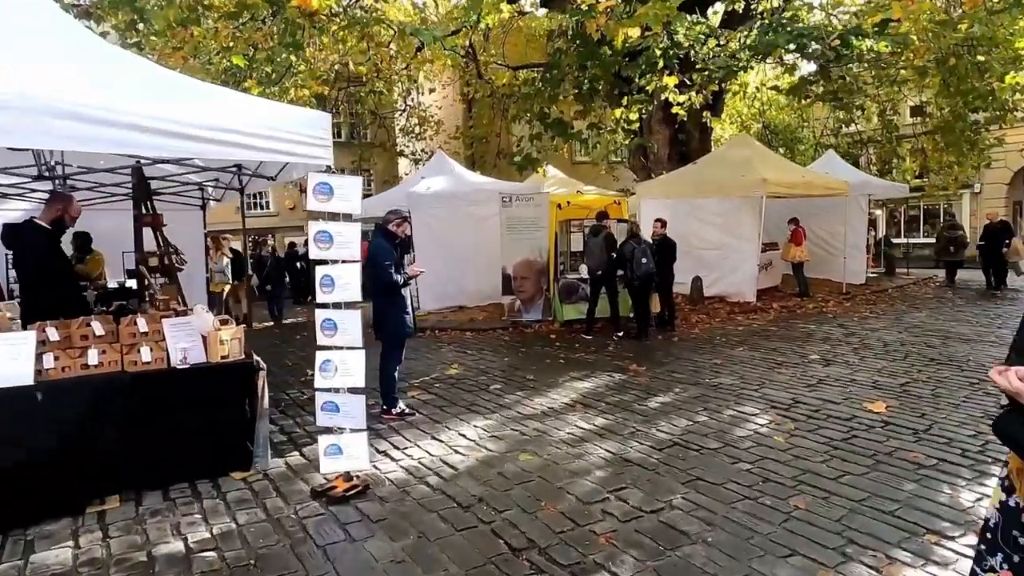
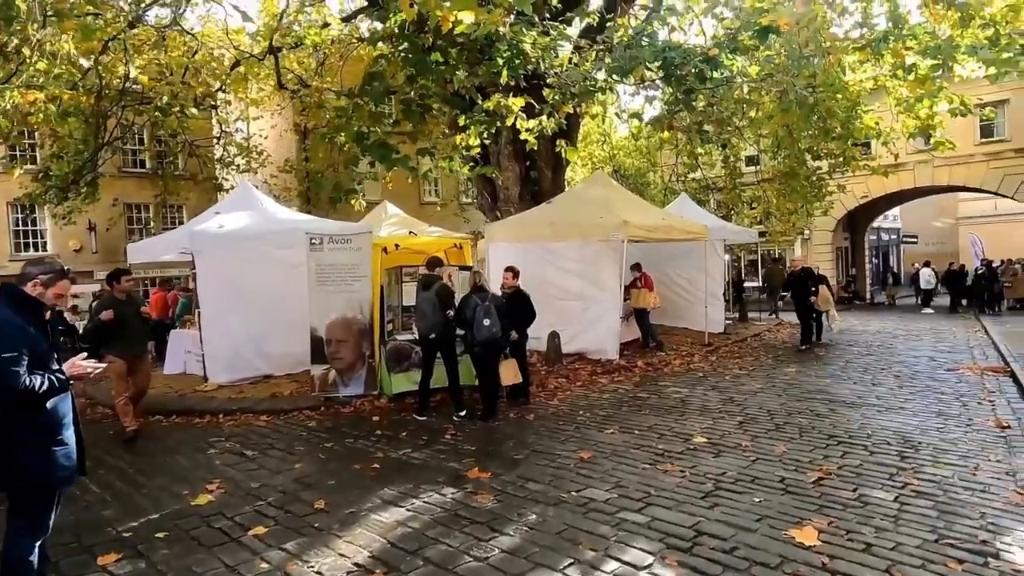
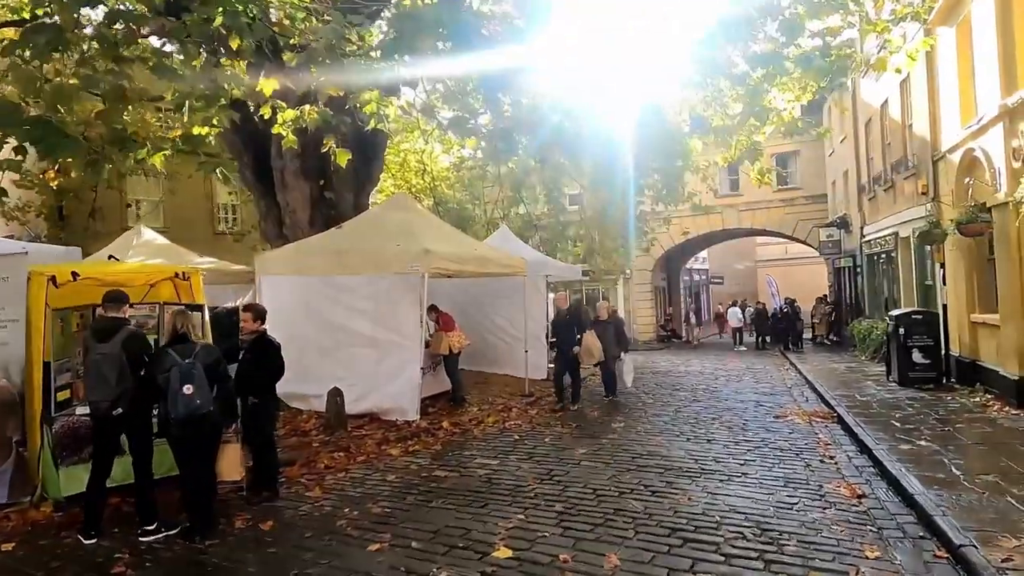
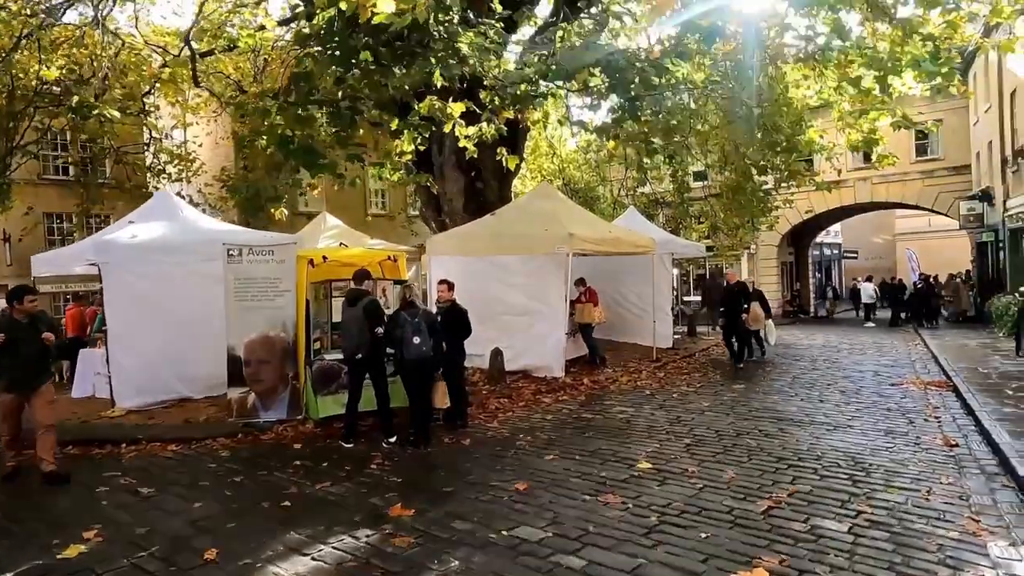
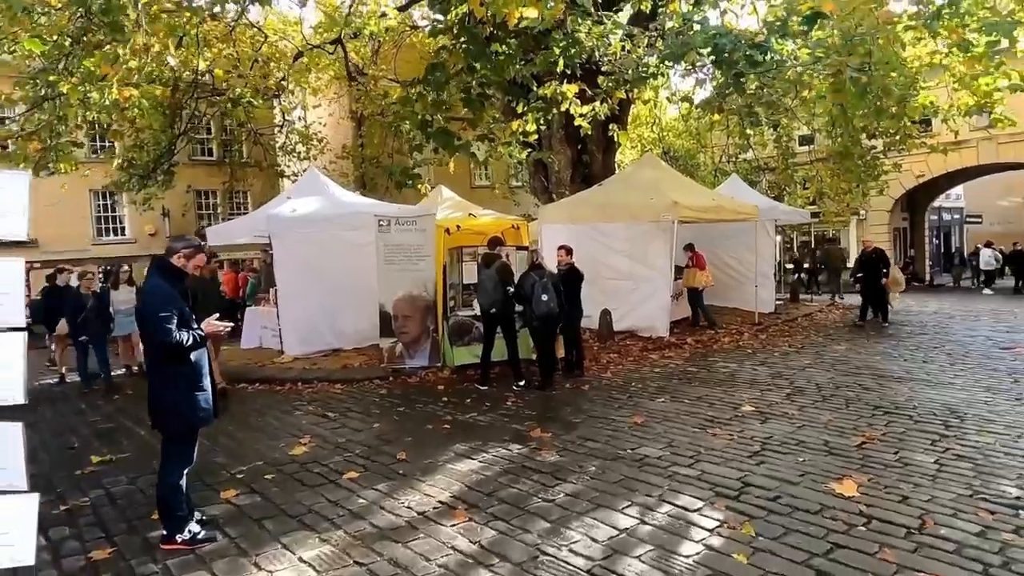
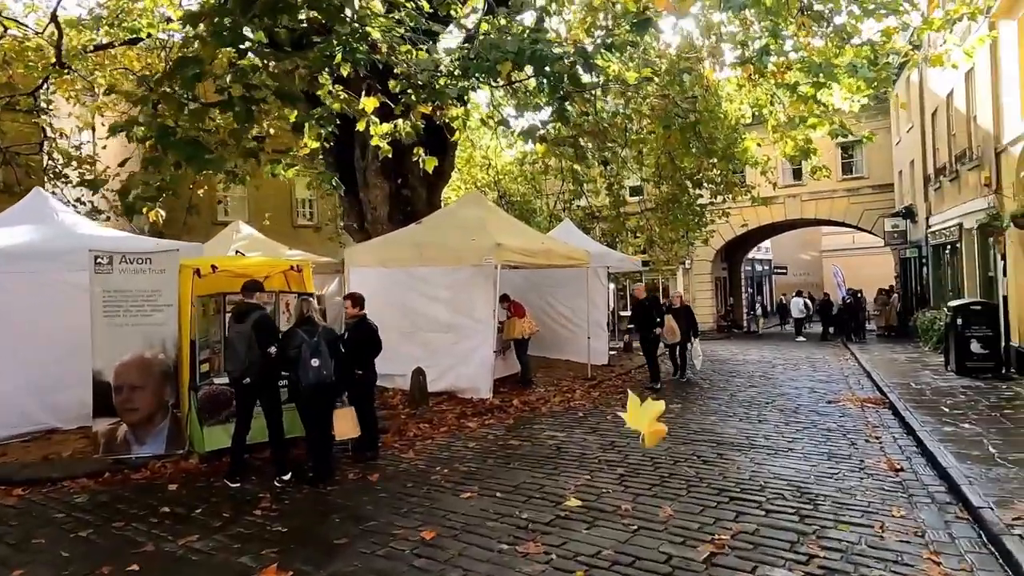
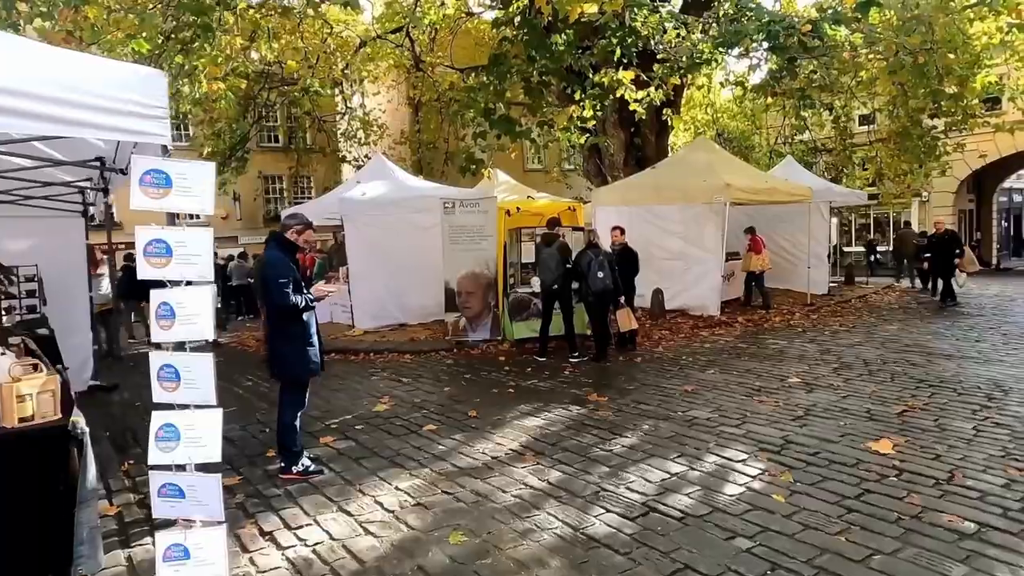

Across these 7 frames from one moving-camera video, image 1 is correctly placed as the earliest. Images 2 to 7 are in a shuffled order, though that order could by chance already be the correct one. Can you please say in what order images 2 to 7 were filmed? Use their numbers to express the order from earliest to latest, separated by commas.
7, 5, 2, 4, 6, 3
